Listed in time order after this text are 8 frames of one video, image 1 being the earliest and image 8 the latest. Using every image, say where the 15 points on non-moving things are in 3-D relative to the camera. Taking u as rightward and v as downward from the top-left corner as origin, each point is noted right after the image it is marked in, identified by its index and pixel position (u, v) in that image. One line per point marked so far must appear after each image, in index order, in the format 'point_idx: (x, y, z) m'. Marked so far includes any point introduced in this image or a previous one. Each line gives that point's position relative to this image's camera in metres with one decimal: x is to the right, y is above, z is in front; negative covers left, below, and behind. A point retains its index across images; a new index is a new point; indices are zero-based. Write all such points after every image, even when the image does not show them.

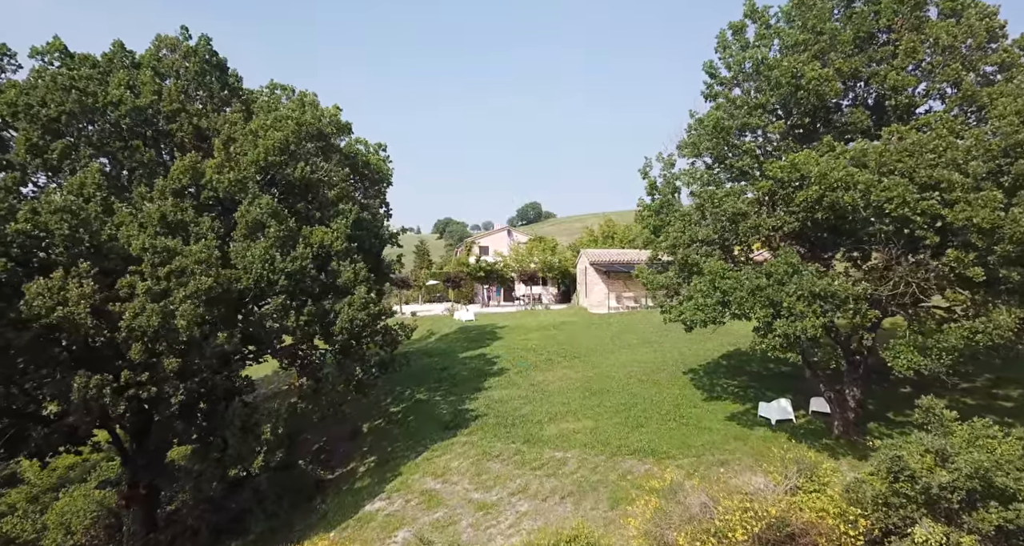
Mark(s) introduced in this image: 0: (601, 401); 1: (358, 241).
0: (+3.0, -4.2, +18.6) m
1: (-5.0, +1.0, +18.4) m
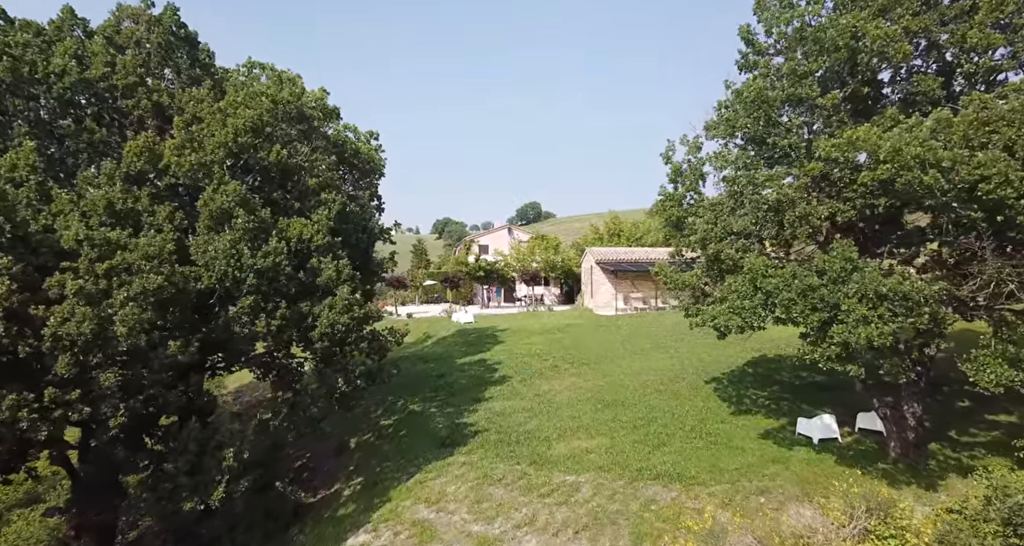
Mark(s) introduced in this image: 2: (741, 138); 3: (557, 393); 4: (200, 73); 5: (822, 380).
0: (+3.1, -4.2, +16.7) m
1: (-4.9, +1.1, +16.4) m
2: (+5.2, +3.1, +12.8) m
3: (+1.6, -4.0, +19.0) m
4: (-9.0, +5.7, +16.3) m
5: (+9.4, -3.3, +17.0) m
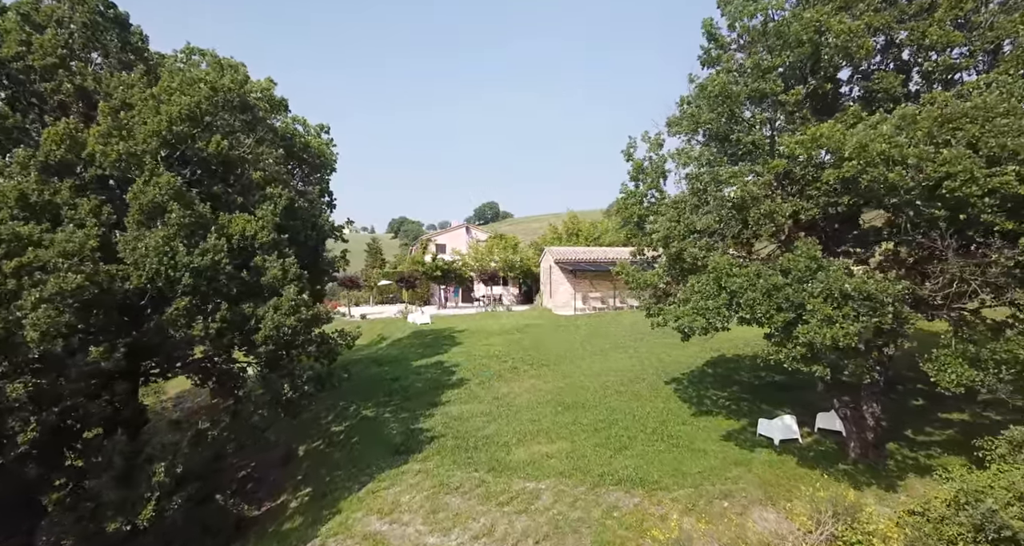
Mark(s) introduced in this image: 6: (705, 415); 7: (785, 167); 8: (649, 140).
0: (+1.9, -4.1, +16.3) m
1: (-6.0, +1.1, +15.4) m
2: (+4.3, +3.1, +12.6) m
3: (+0.2, -4.0, +18.5) m
4: (-10.1, +5.7, +15.0) m
5: (+8.1, -3.2, +17.0) m
6: (+5.3, -3.9, +15.4) m
7: (+5.2, +2.0, +10.8) m
8: (+3.6, +3.5, +14.9) m
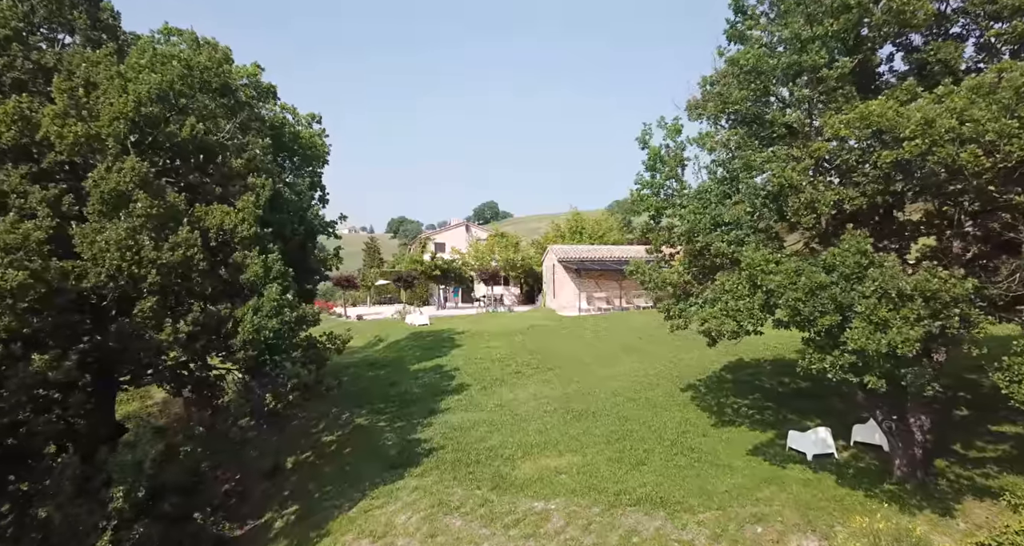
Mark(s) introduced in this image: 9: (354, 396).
0: (+2.0, -4.1, +15.0) m
1: (-5.9, +1.2, +14.2) m
2: (+4.4, +3.2, +11.3) m
3: (+0.3, -4.0, +17.3) m
4: (-10.0, +5.8, +13.7) m
5: (+8.2, -3.2, +15.8) m
6: (+5.4, -3.8, +14.2) m
7: (+5.4, +2.1, +9.6) m
8: (+3.8, +3.6, +13.7) m
9: (-5.5, -4.3, +19.6) m
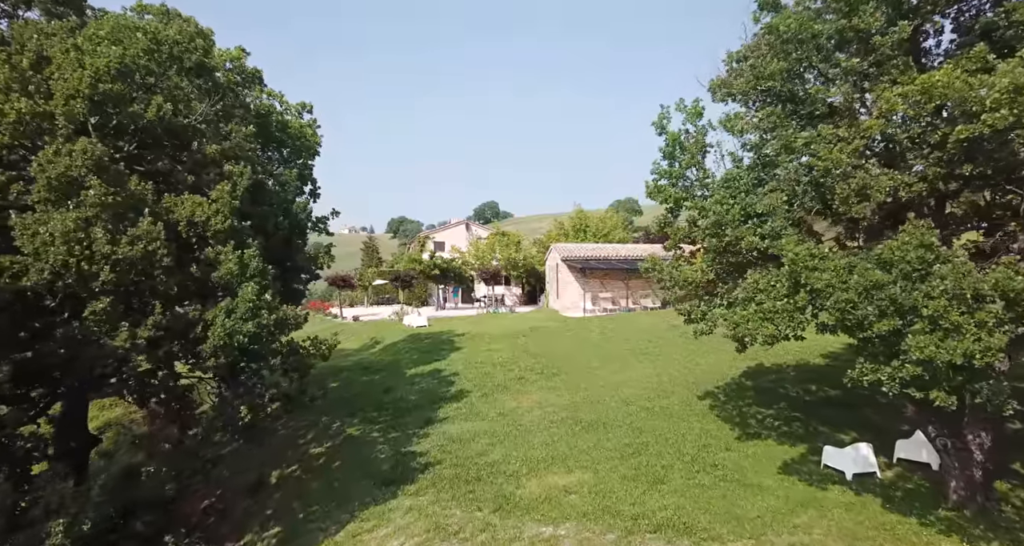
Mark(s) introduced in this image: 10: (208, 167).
0: (+2.1, -4.1, +13.8) m
1: (-5.8, +1.2, +12.9) m
2: (+4.5, +3.2, +10.1) m
3: (+0.4, -3.9, +16.0) m
4: (-9.9, +5.8, +12.5) m
5: (+8.3, -3.2, +14.5) m
6: (+5.5, -3.8, +12.9) m
7: (+5.4, +2.1, +8.3) m
8: (+3.8, +3.6, +12.4) m
9: (-5.4, -4.3, +18.4) m
10: (-6.4, +2.3, +12.0) m
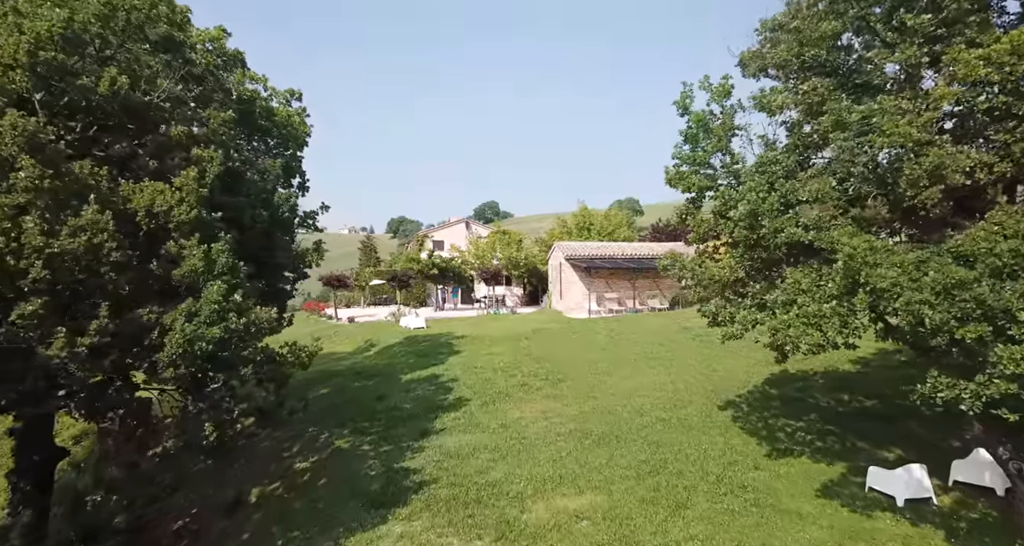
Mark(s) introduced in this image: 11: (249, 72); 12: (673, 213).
0: (+2.2, -4.0, +12.4) m
1: (-5.7, +1.2, +11.6) m
2: (+4.6, +3.3, +8.8) m
3: (+0.5, -3.9, +14.7) m
4: (-9.8, +5.9, +11.1) m
5: (+8.4, -3.1, +13.2) m
6: (+5.6, -3.8, +11.6) m
7: (+5.5, +2.2, +7.0) m
8: (+3.9, +3.7, +11.1) m
9: (-5.3, -4.2, +17.0) m
10: (-6.4, +2.3, +10.7) m
11: (-7.9, +6.0, +17.0) m
12: (+3.4, +1.3, +11.8) m
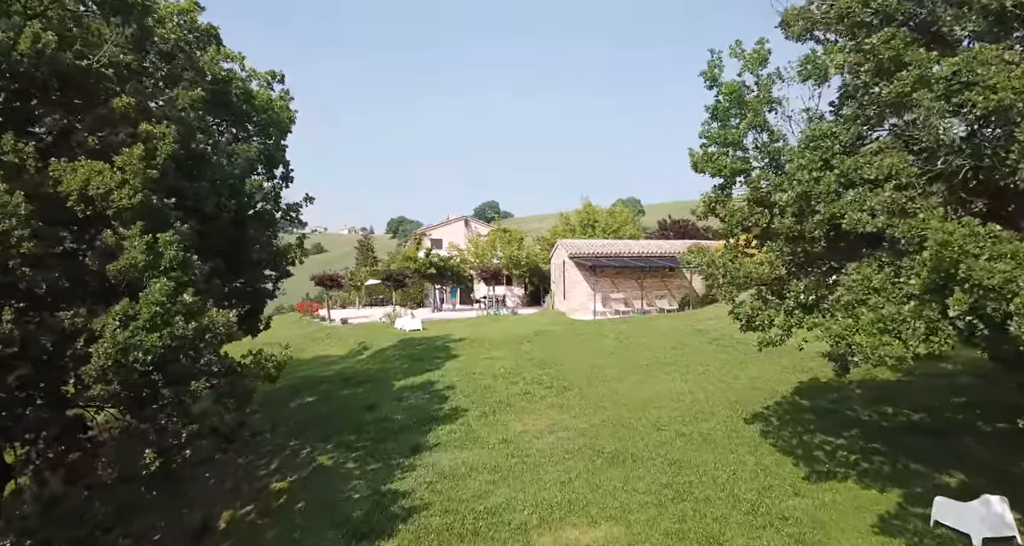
0: (+2.2, -3.9, +10.9) m
1: (-5.7, +1.3, +10.1) m
2: (+4.6, +3.3, +7.2) m
3: (+0.5, -3.8, +13.2) m
4: (-9.8, +5.9, +9.6) m
5: (+8.5, -3.1, +11.7) m
6: (+5.6, -3.7, +10.1) m
7: (+5.6, +2.2, +5.5) m
8: (+4.0, +3.7, +9.6) m
9: (-5.3, -4.2, +15.5) m
10: (-6.3, +2.4, +9.1) m
11: (-7.9, +6.1, +15.5) m
12: (+3.4, +1.3, +10.3) m
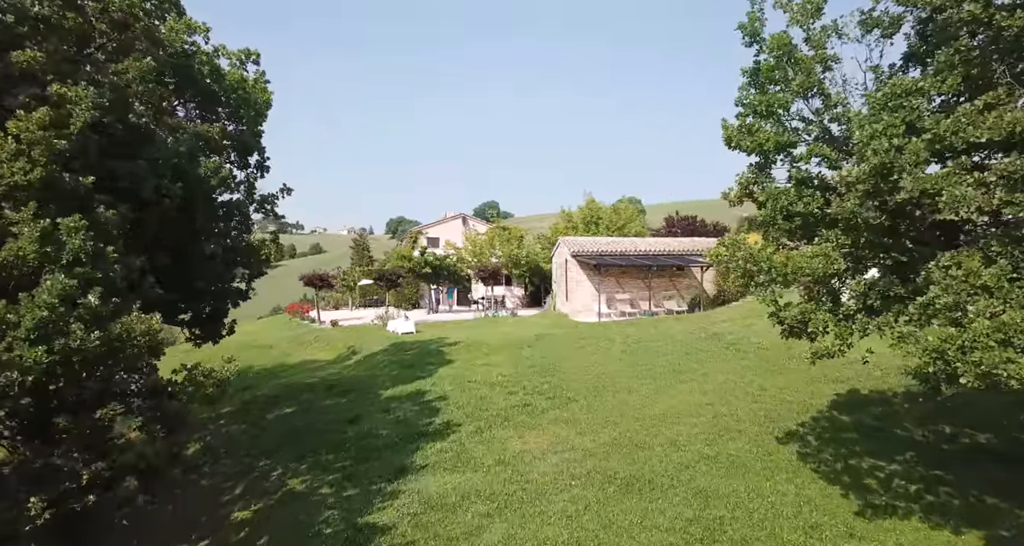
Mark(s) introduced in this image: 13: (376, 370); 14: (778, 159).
0: (+2.2, -3.9, +9.2) m
1: (-5.7, +1.4, +8.4) m
2: (+4.6, +3.4, +5.6) m
3: (+0.5, -3.8, +11.5) m
4: (-9.8, +6.0, +8.0) m
5: (+8.4, -3.0, +10.0) m
6: (+5.6, -3.6, +8.4) m
7: (+5.5, +2.3, +3.8) m
8: (+3.9, +3.8, +7.9) m
9: (-5.3, -4.1, +13.9) m
10: (-6.4, +2.4, +7.5) m
11: (-7.9, +6.1, +13.8) m
12: (+3.4, +1.4, +8.6) m
13: (-4.8, -3.4, +19.7) m
14: (+3.8, +1.6, +7.9) m
